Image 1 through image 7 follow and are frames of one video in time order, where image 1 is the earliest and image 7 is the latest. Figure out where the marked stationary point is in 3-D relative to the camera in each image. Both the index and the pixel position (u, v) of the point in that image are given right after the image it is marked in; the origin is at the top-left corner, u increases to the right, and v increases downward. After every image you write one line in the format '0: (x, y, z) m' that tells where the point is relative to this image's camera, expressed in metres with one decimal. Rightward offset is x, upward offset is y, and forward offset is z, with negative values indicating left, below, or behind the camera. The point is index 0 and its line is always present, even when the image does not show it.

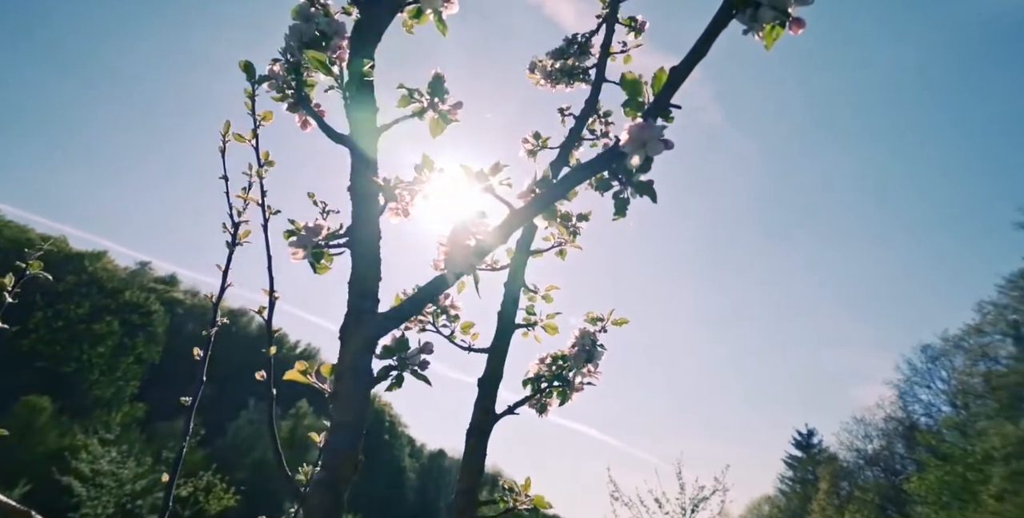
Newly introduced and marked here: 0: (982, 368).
0: (+14.0, -3.2, +19.8) m
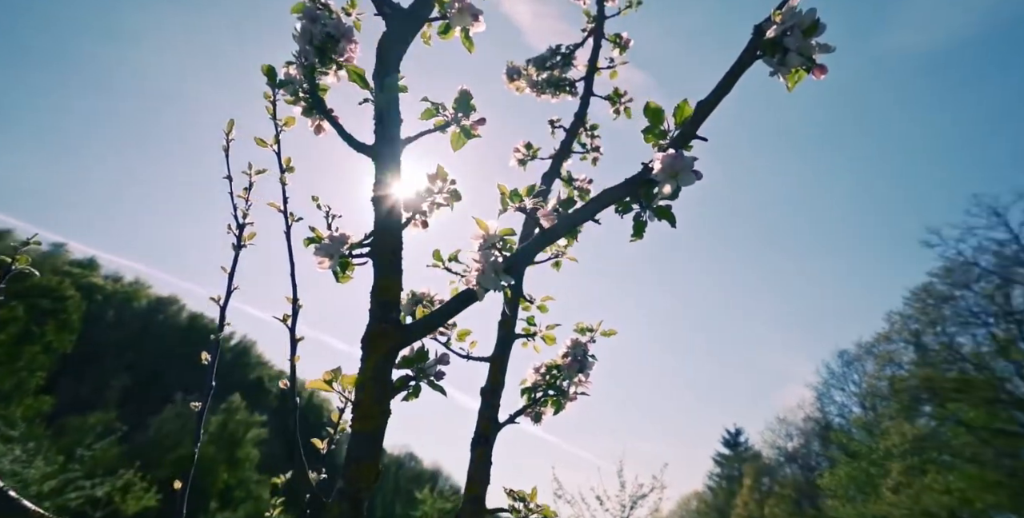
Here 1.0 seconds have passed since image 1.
0: (+12.3, -3.7, +21.6) m
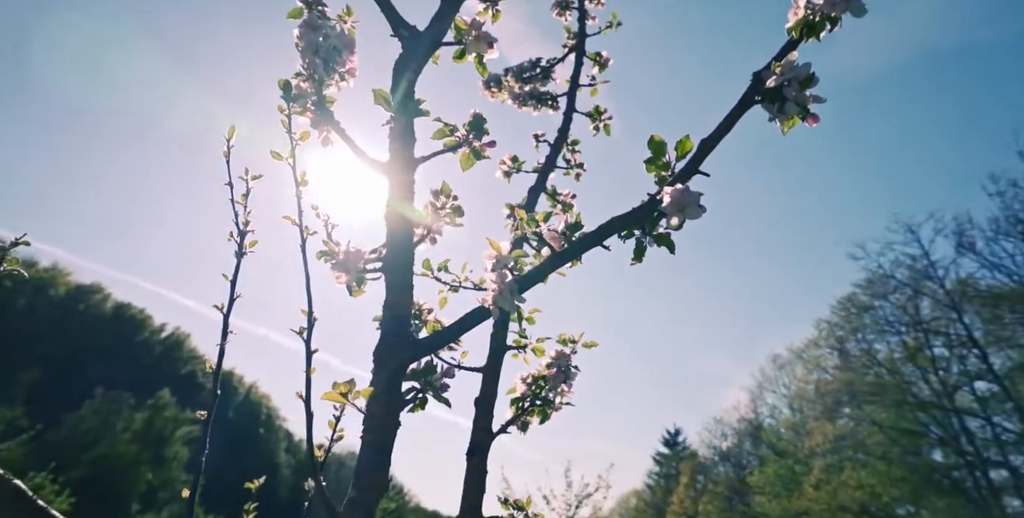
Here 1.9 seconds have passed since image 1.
0: (+10.5, -4.1, +23.0) m
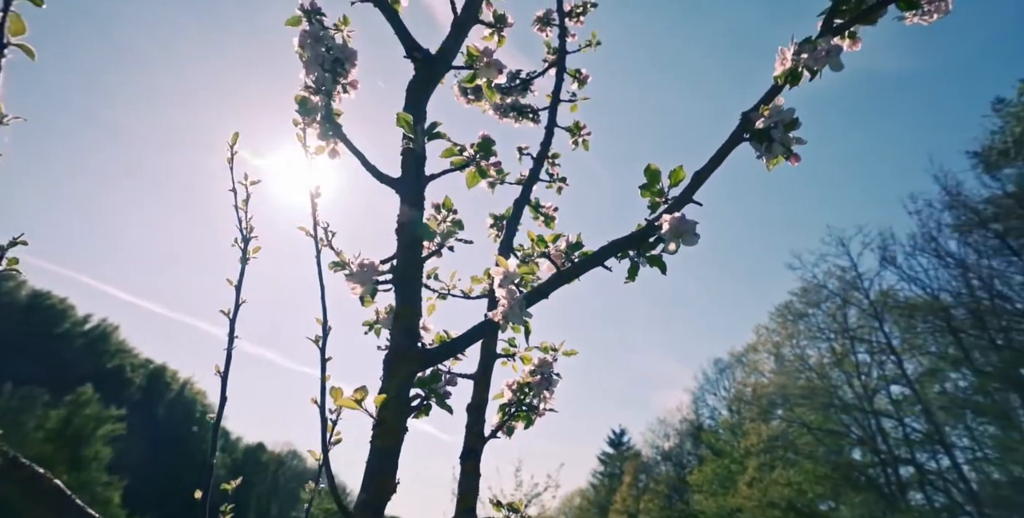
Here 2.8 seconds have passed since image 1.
0: (+8.7, -4.4, +24.1) m
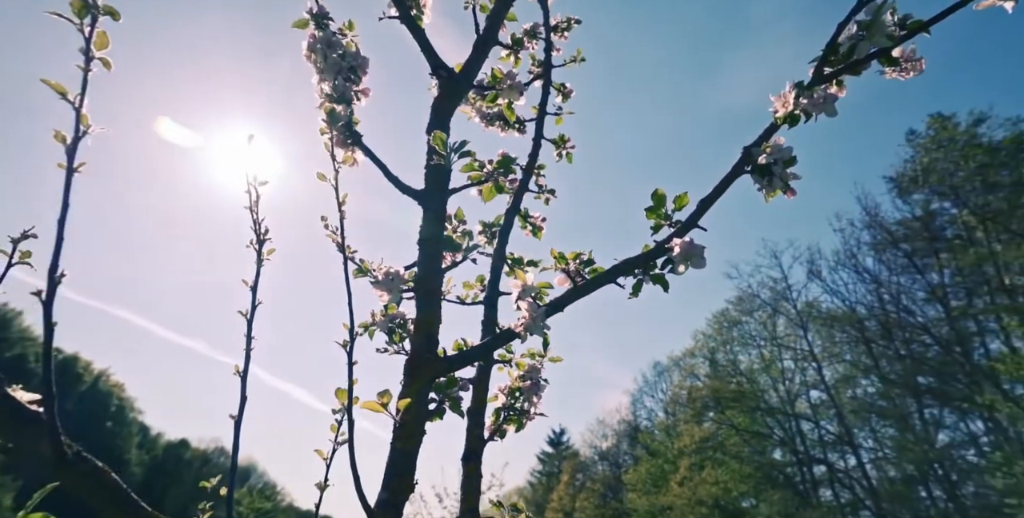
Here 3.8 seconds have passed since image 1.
0: (+6.6, -4.7, +25.0) m
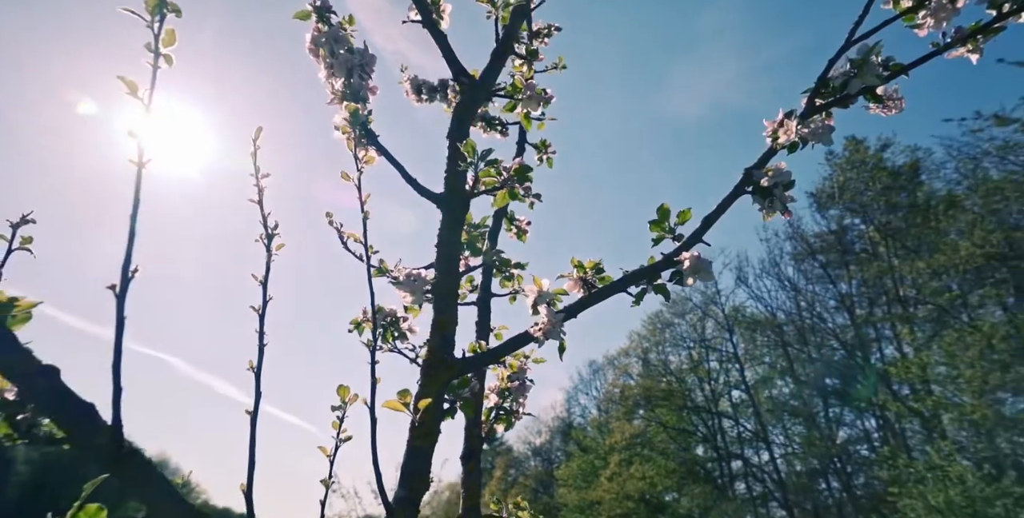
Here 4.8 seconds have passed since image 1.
0: (+4.2, -4.7, +25.7) m
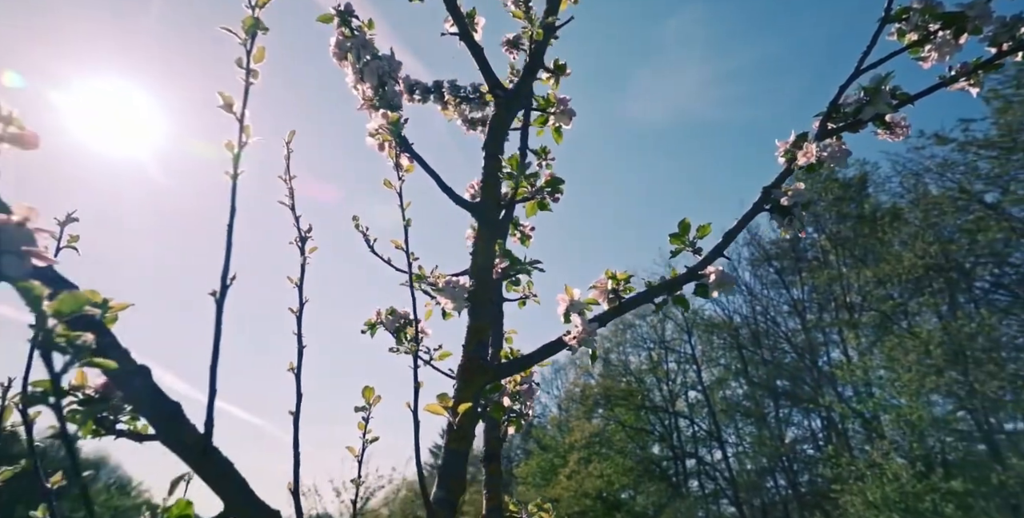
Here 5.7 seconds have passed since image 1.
0: (+2.7, -4.8, +26.0) m
